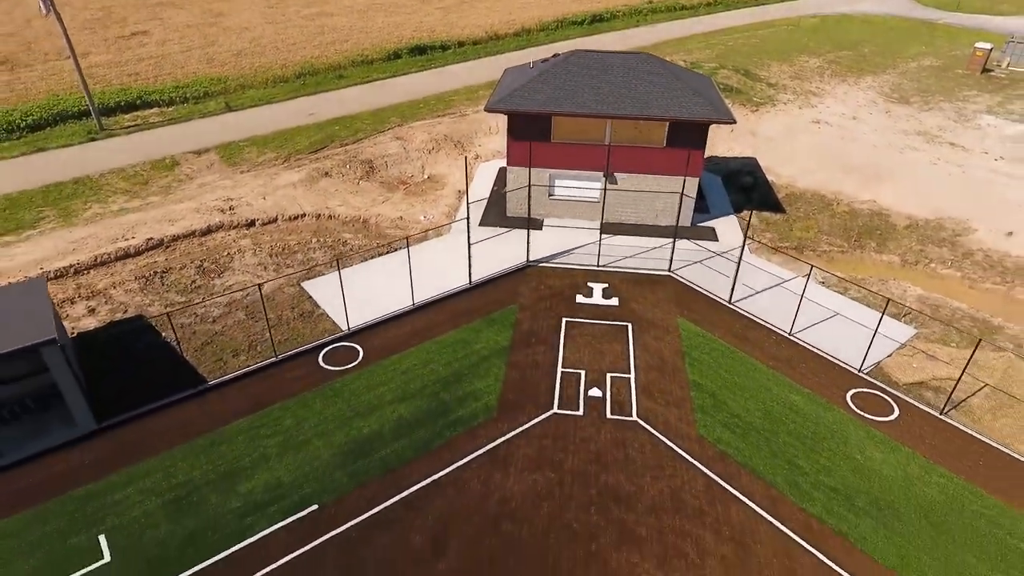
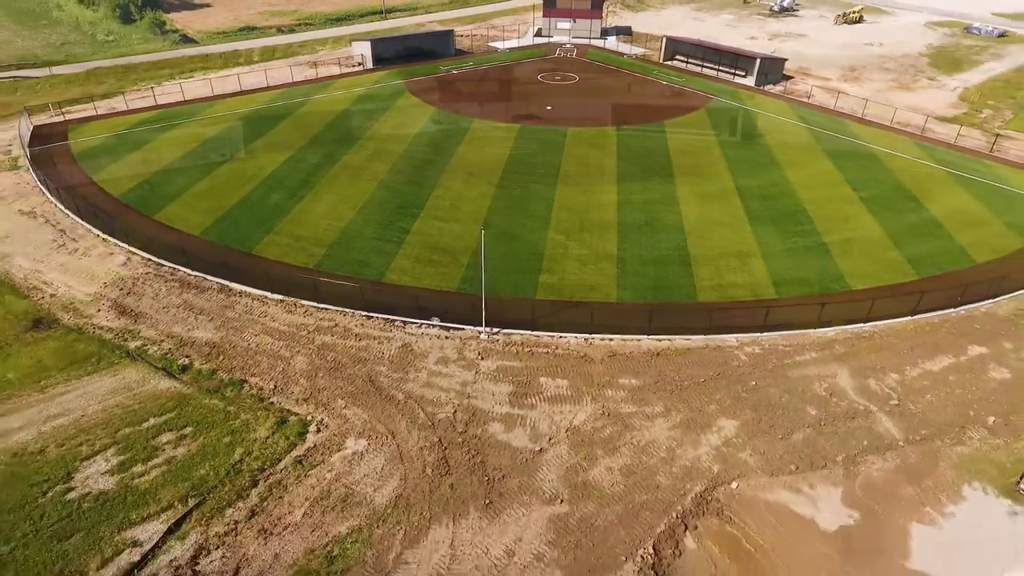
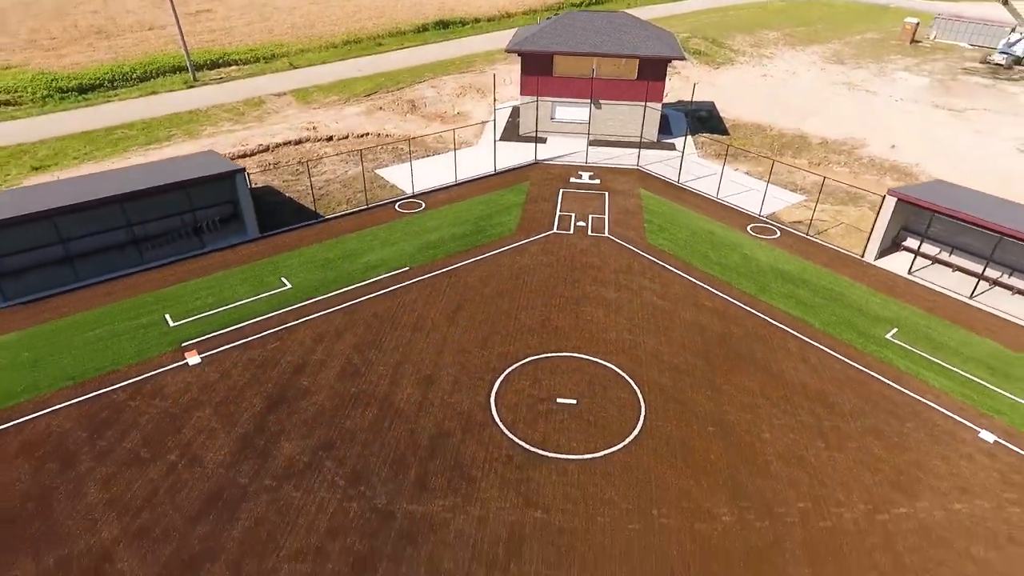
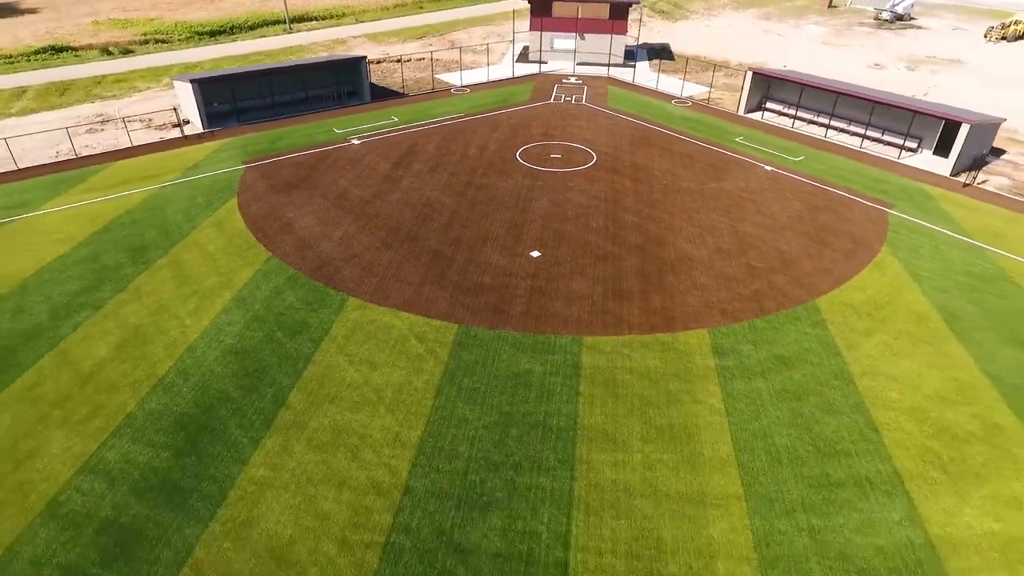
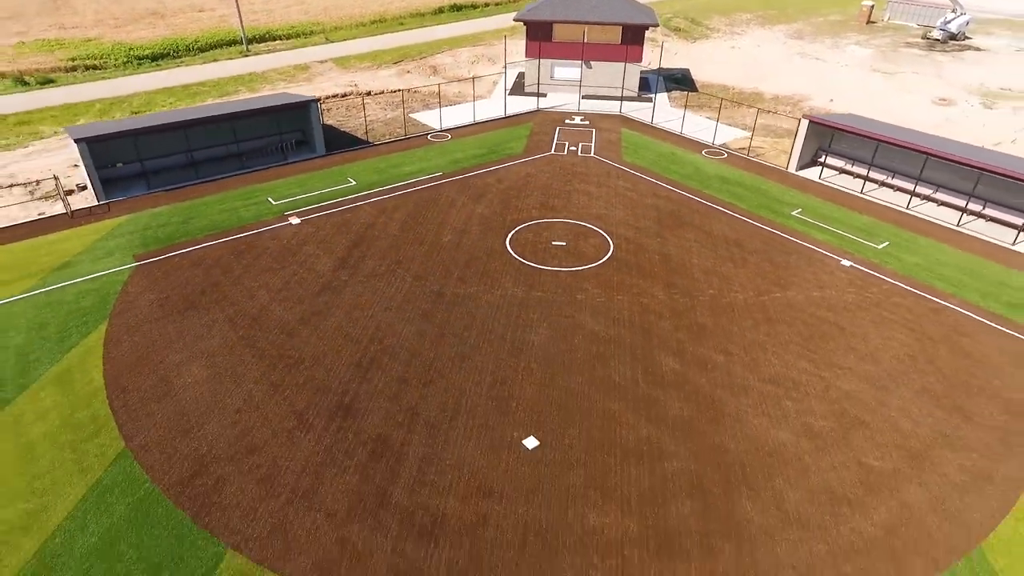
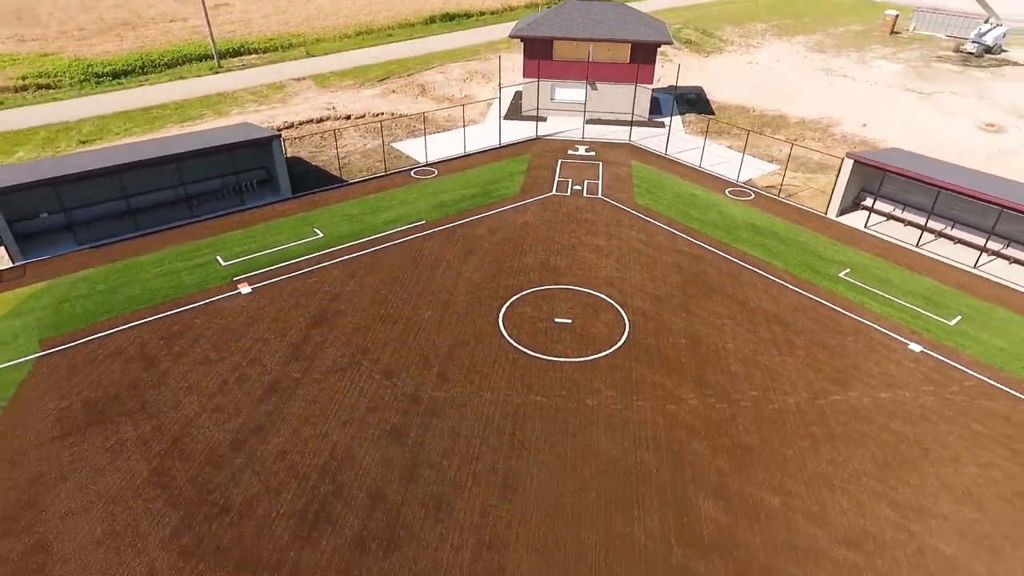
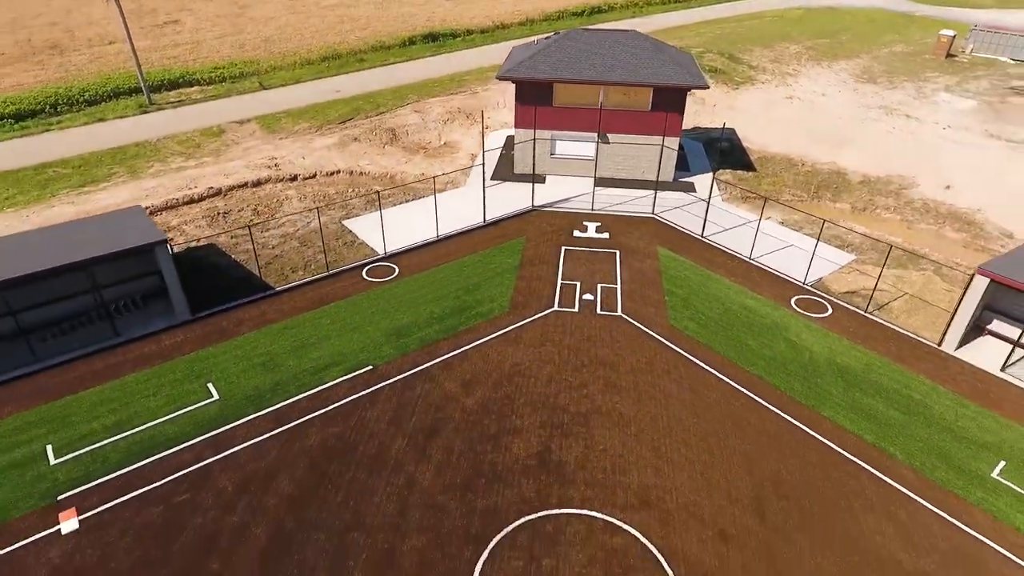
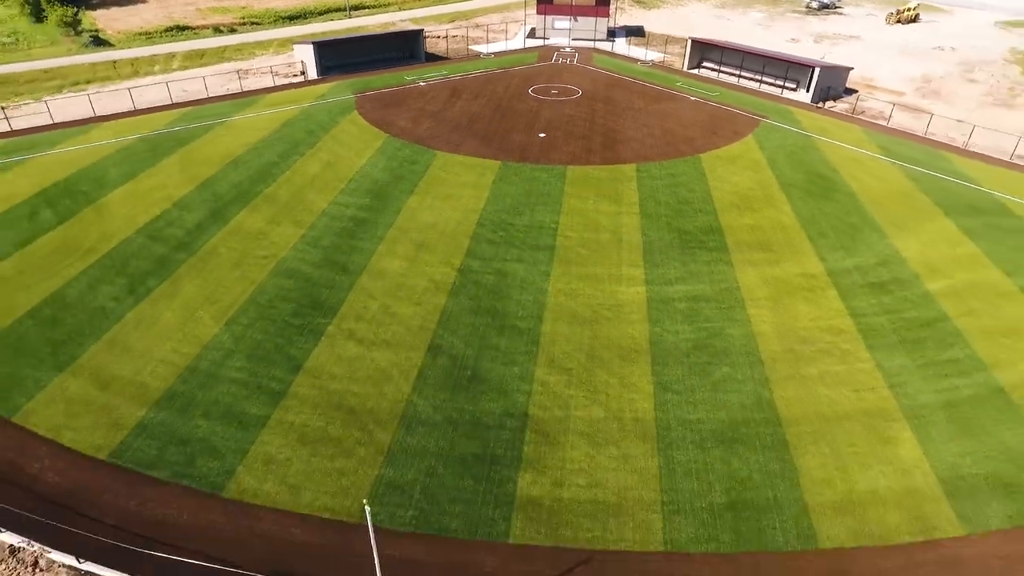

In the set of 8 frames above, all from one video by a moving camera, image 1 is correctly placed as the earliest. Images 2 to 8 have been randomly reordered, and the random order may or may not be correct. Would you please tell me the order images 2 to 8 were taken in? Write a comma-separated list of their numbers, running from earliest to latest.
7, 3, 6, 5, 4, 8, 2
